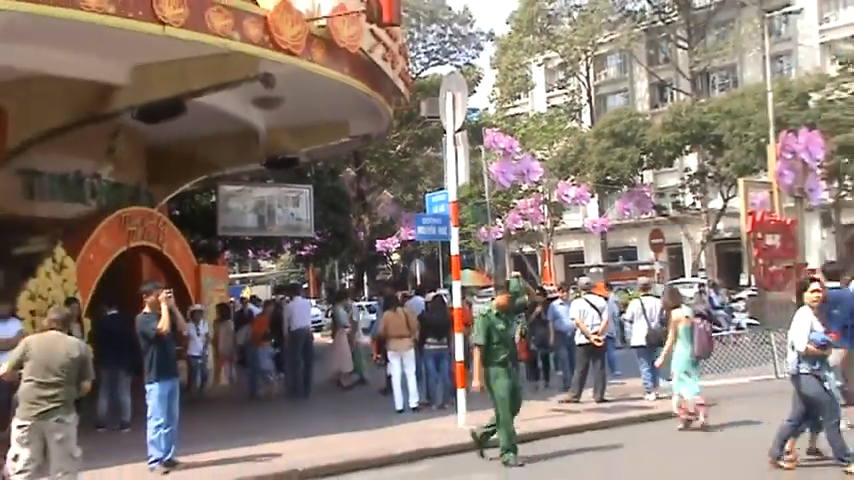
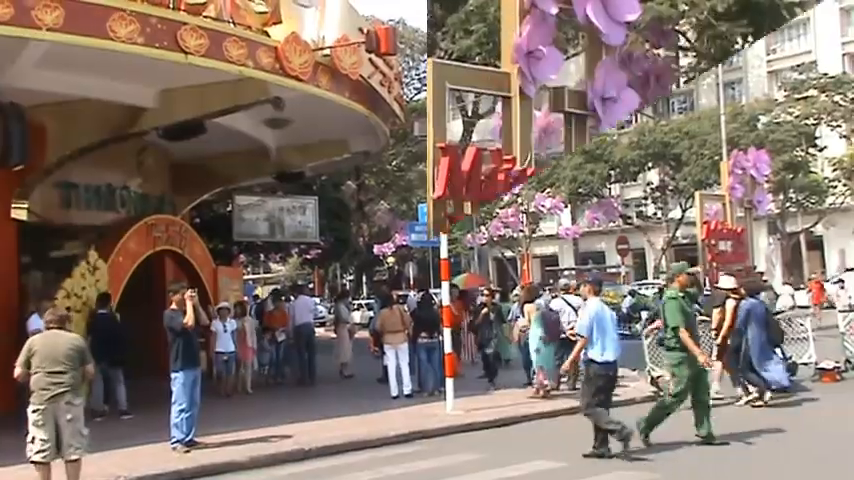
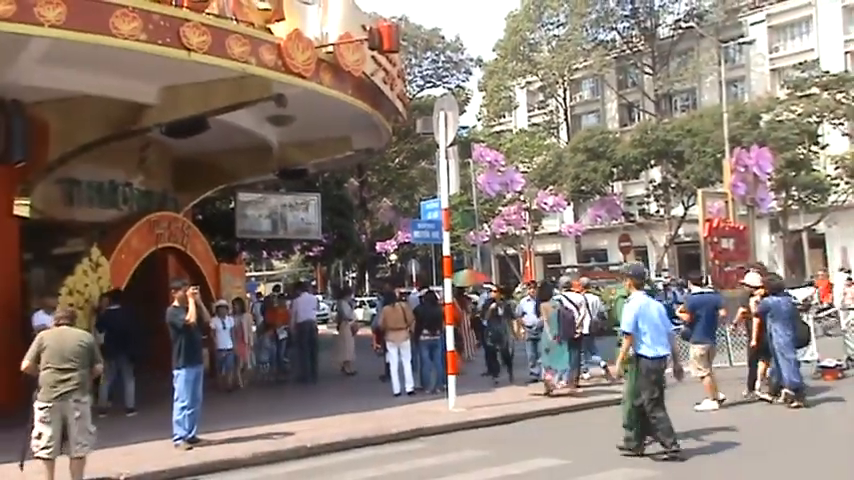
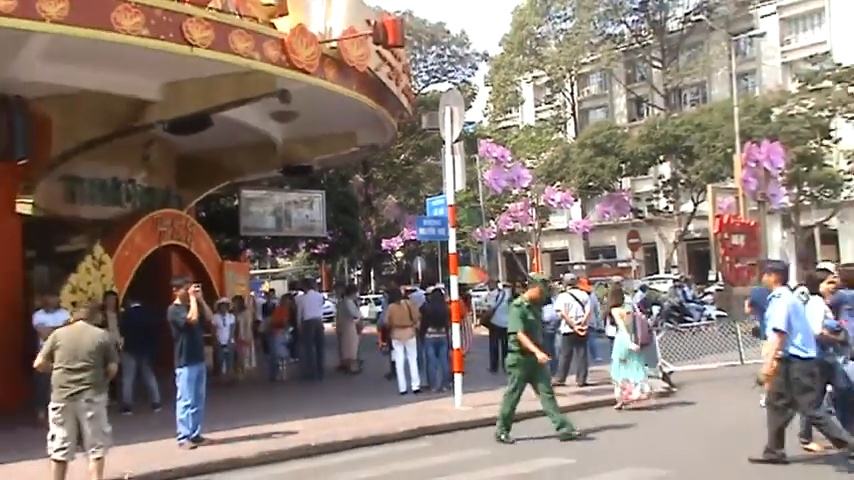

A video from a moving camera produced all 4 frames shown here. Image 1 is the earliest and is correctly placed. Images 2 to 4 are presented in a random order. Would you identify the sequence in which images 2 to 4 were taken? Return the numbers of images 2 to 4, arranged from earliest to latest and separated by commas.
4, 3, 2
